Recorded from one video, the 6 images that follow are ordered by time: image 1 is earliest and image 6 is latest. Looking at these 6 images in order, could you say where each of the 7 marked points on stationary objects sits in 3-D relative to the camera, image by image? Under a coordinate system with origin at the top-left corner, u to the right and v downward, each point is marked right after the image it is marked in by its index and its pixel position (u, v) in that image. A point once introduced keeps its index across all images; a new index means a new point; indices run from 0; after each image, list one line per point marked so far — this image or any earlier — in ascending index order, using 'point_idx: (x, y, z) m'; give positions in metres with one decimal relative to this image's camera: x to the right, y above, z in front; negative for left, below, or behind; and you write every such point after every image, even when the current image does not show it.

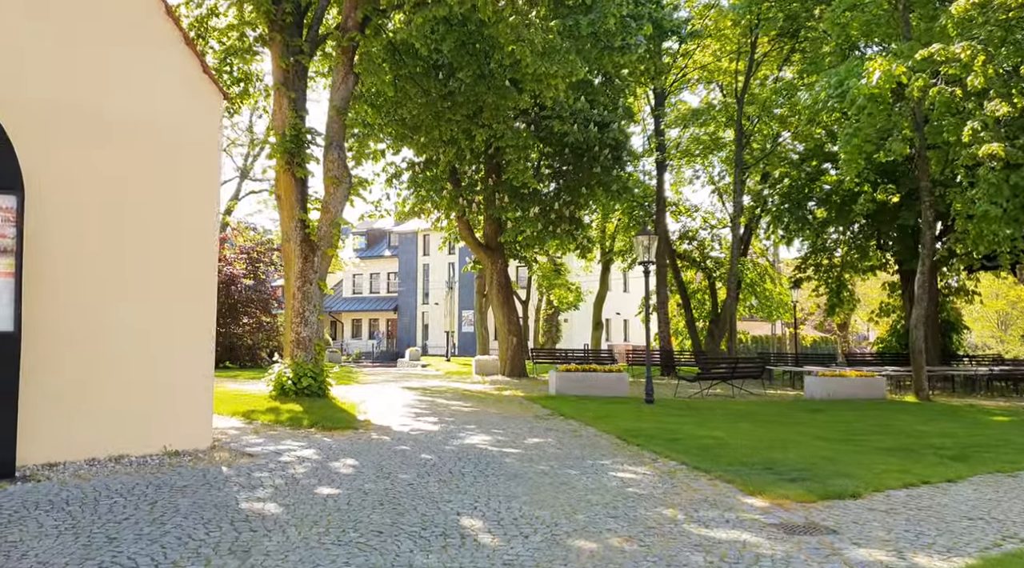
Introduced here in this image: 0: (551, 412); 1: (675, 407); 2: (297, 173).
0: (+0.7, -2.2, +13.6) m
1: (+2.9, -2.2, +14.5) m
2: (-3.7, +1.9, +13.7) m
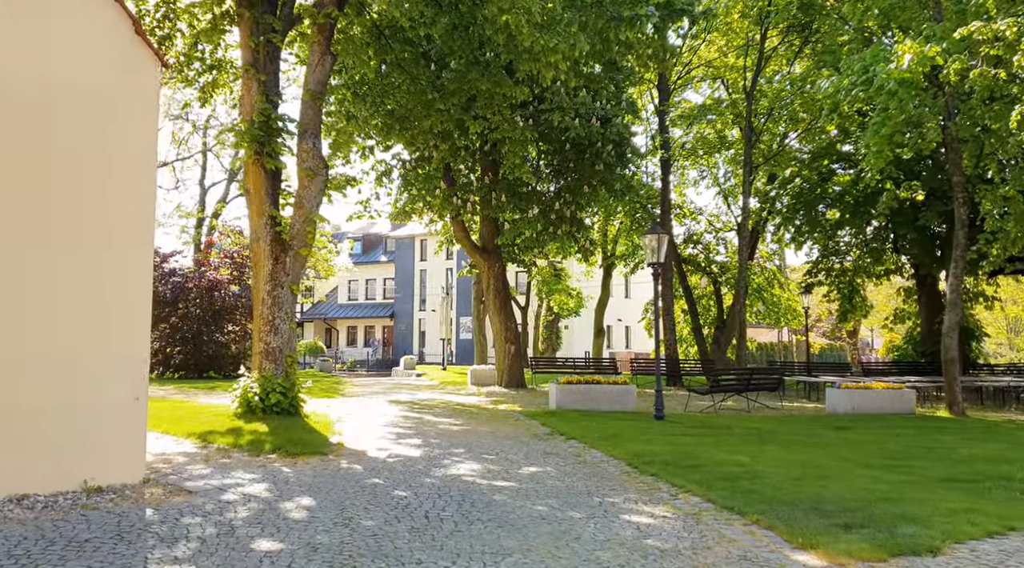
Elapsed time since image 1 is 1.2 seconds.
0: (+0.6, -2.3, +12.1) m
1: (+2.9, -2.3, +13.1) m
2: (-3.8, +1.8, +12.3) m
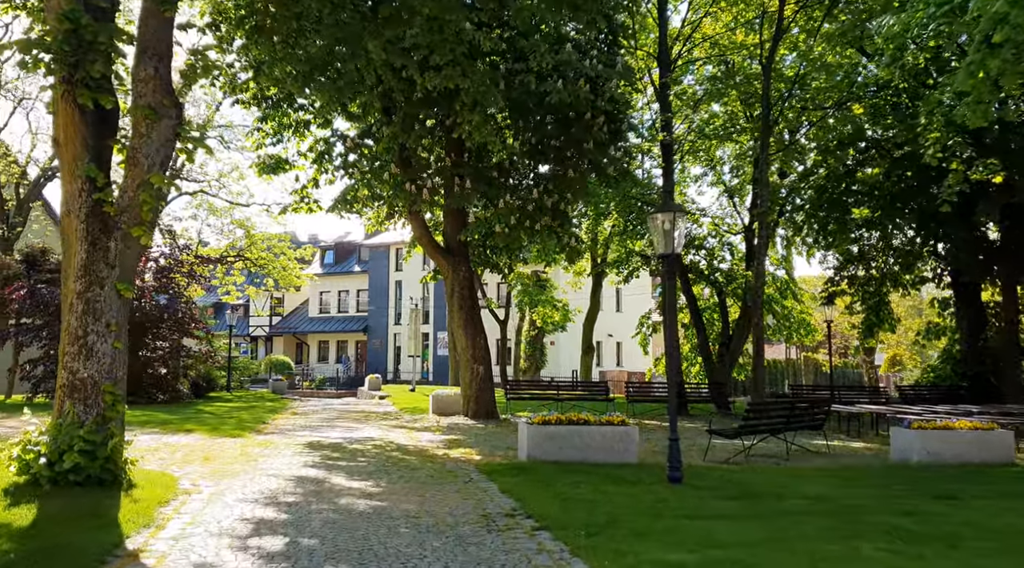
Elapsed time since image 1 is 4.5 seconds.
0: (0.0, -2.2, +7.9) m
1: (+2.3, -2.3, +8.8) m
2: (-4.3, +1.9, +8.1) m
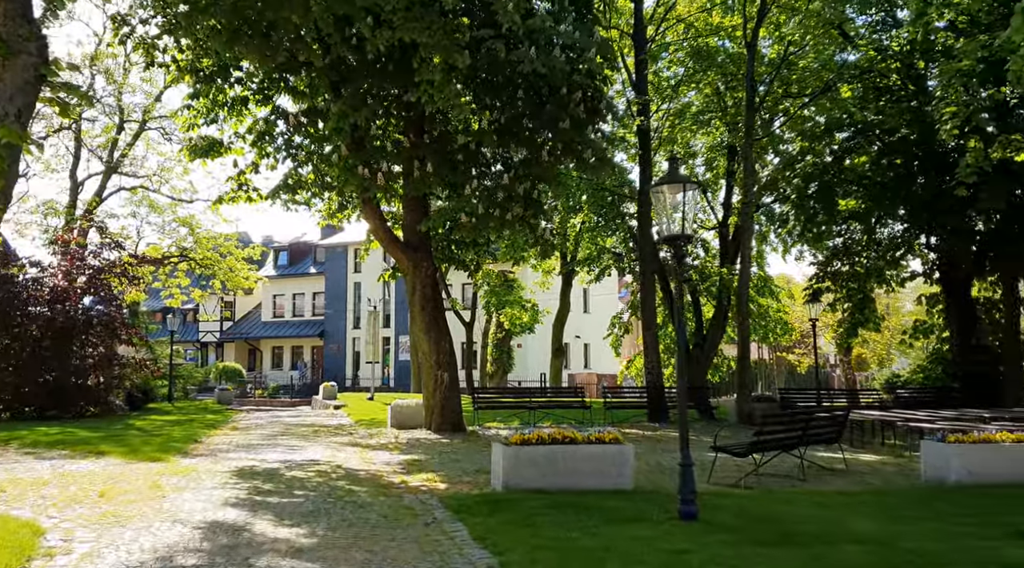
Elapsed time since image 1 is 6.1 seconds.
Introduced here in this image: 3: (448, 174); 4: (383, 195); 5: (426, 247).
0: (-0.2, -2.1, +5.9) m
1: (+2.0, -2.2, +7.0) m
2: (-4.5, +1.9, +5.9) m
3: (-1.2, +2.1, +15.4) m
4: (-2.9, +1.9, +17.7) m
5: (-2.0, +0.8, +18.0) m
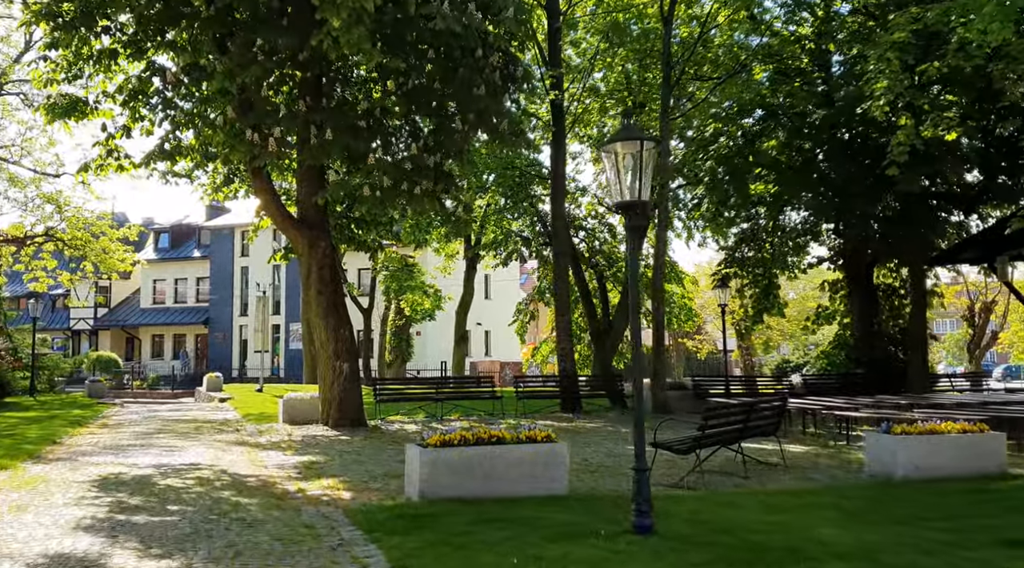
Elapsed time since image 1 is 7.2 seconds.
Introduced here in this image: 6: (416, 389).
0: (-0.5, -1.9, +4.6) m
1: (+1.5, -2.0, +6.0) m
2: (-4.9, +2.1, +4.0) m
3: (-2.8, +2.5, +13.9) m
4: (-4.7, +2.3, +15.9) m
5: (-3.9, +1.2, +16.4) m
6: (-2.2, -2.4, +18.3) m
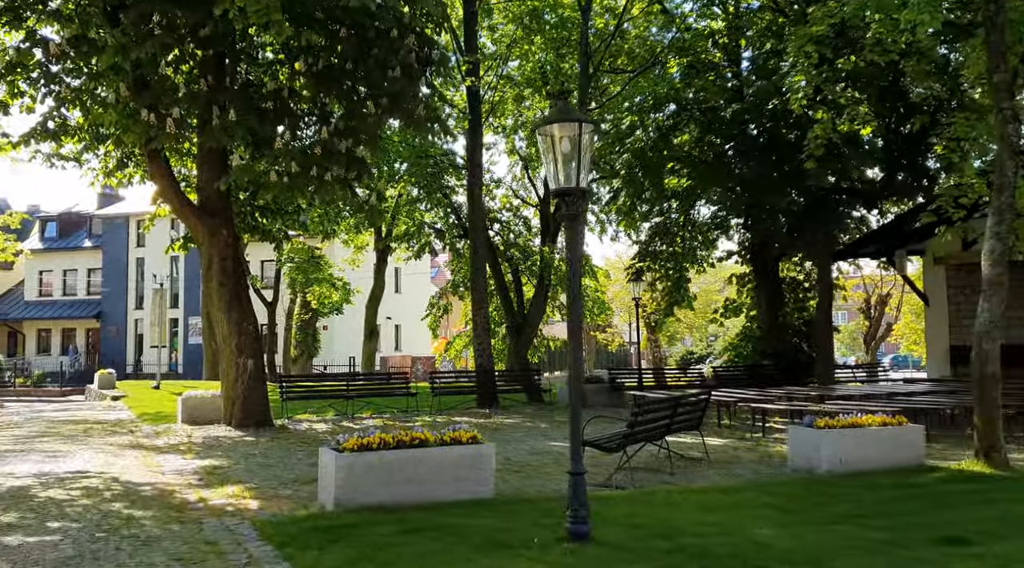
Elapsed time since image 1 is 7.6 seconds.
0: (-0.9, -1.9, +4.1) m
1: (+1.0, -1.9, +5.7) m
2: (-5.1, +2.2, +3.0) m
3: (-4.2, +2.6, +13.0) m
4: (-6.3, +2.5, +14.9) m
5: (-5.5, +1.4, +15.4) m
6: (-4.0, -2.3, +17.5) m
